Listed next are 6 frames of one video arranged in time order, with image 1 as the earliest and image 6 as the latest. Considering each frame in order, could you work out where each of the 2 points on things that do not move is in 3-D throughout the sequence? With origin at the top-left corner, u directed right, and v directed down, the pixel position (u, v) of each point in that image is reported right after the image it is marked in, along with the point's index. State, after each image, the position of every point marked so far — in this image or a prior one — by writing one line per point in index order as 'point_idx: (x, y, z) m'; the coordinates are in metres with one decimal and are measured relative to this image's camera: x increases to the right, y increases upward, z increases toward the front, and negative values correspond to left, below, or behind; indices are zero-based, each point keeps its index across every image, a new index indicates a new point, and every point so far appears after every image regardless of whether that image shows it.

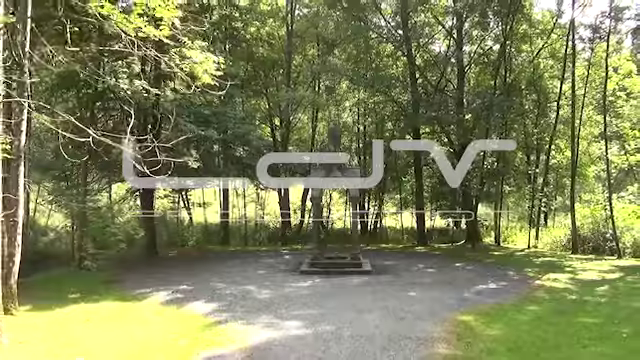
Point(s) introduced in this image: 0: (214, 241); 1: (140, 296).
0: (-4.7, -2.7, +18.0) m
1: (-3.6, -2.3, +8.0) m
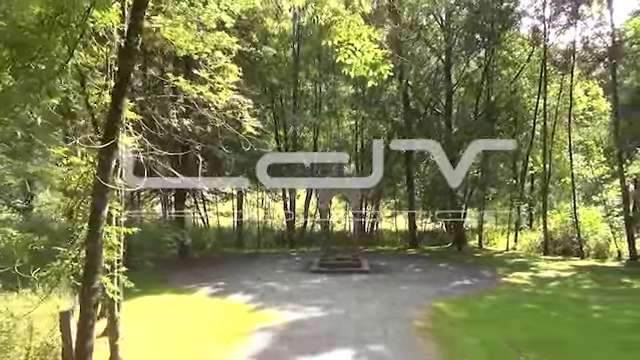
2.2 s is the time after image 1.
0: (-4.6, -3.2, +20.2) m
1: (-3.3, -2.8, +10.3) m
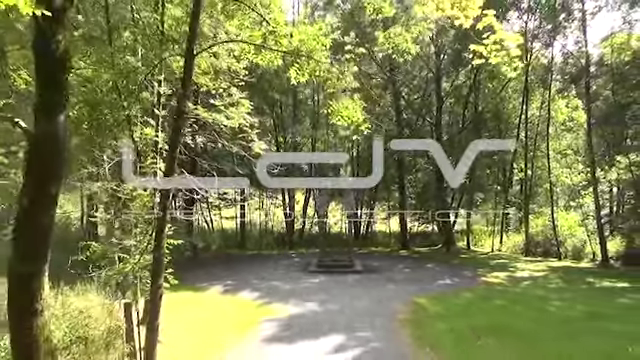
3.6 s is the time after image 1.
0: (-4.7, -3.5, +21.6) m
1: (-3.4, -3.1, +11.6) m
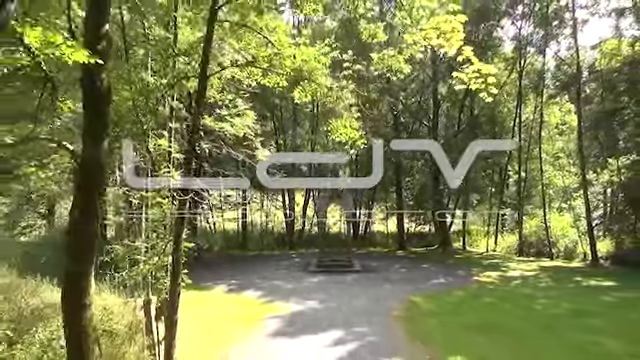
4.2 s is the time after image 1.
0: (-4.7, -3.6, +22.2) m
1: (-3.4, -3.3, +12.2) m
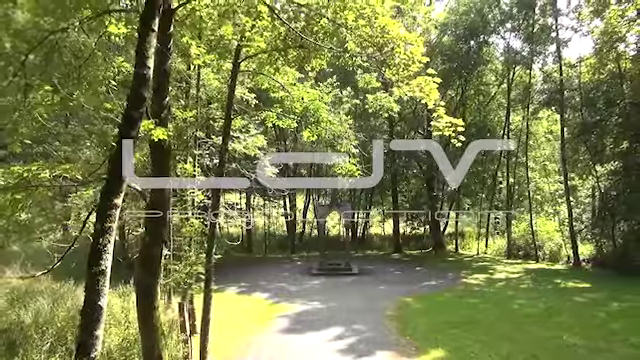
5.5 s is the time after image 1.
0: (-4.7, -4.0, +23.4) m
1: (-3.4, -3.7, +13.4) m
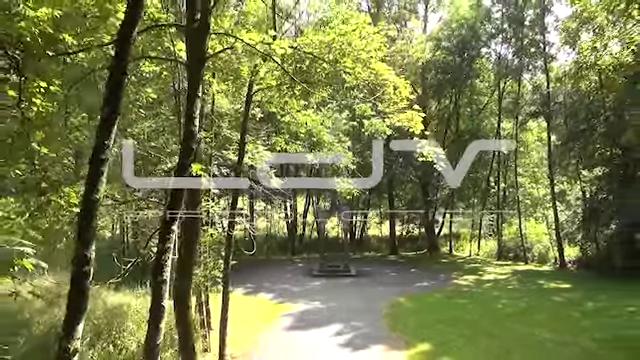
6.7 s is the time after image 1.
0: (-4.7, -4.3, +24.5) m
1: (-3.3, -4.0, +14.5) m
